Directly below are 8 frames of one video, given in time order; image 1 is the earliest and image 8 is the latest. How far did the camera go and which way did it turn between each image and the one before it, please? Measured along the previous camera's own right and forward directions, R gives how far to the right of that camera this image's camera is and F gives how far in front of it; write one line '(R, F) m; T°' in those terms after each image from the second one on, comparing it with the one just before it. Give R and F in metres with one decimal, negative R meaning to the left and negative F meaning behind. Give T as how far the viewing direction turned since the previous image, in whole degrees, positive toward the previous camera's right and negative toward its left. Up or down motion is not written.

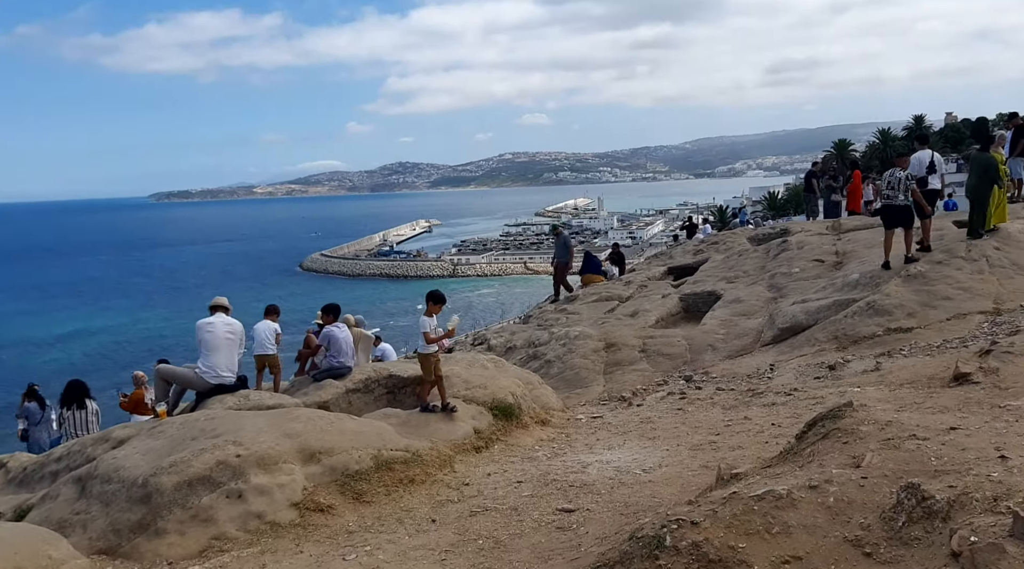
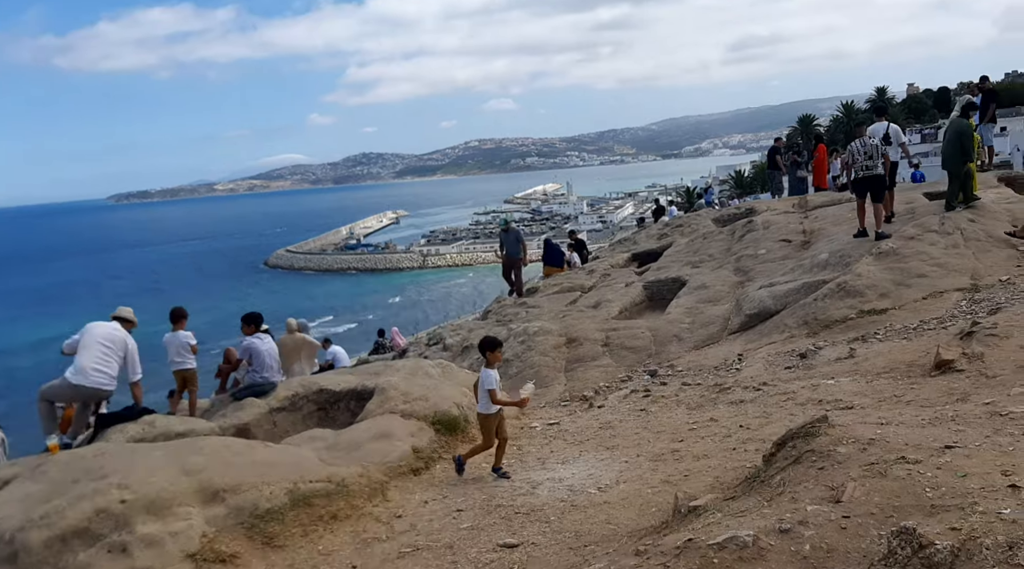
(+0.3, +0.7) m; +2°
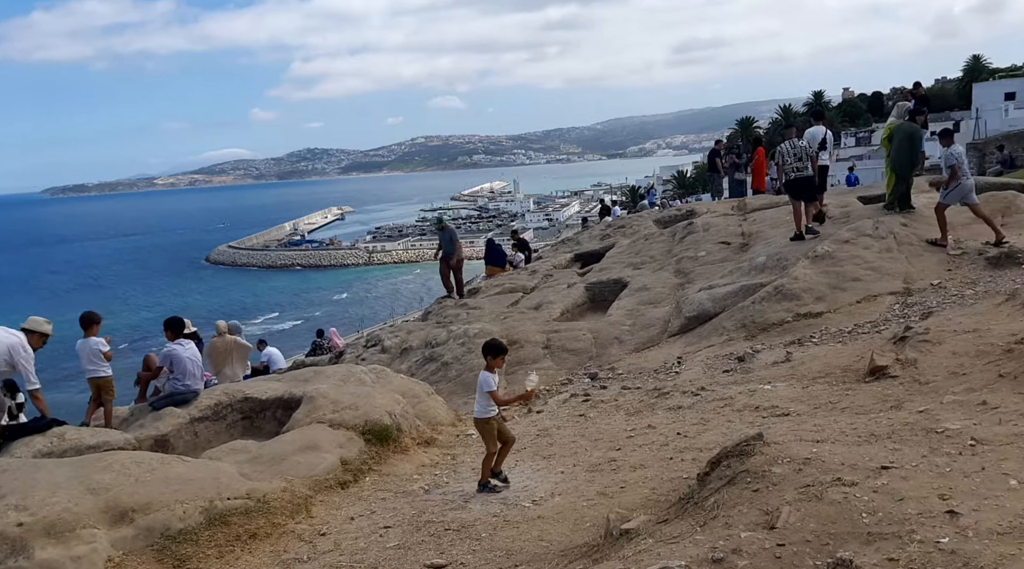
(+0.1, +0.2) m; +4°
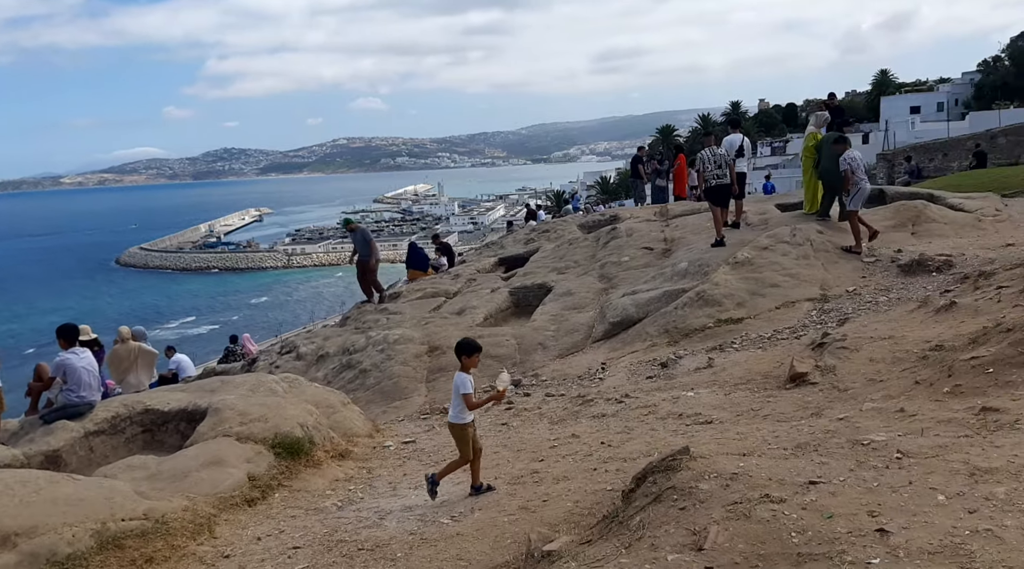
(0.0, +0.2) m; +5°
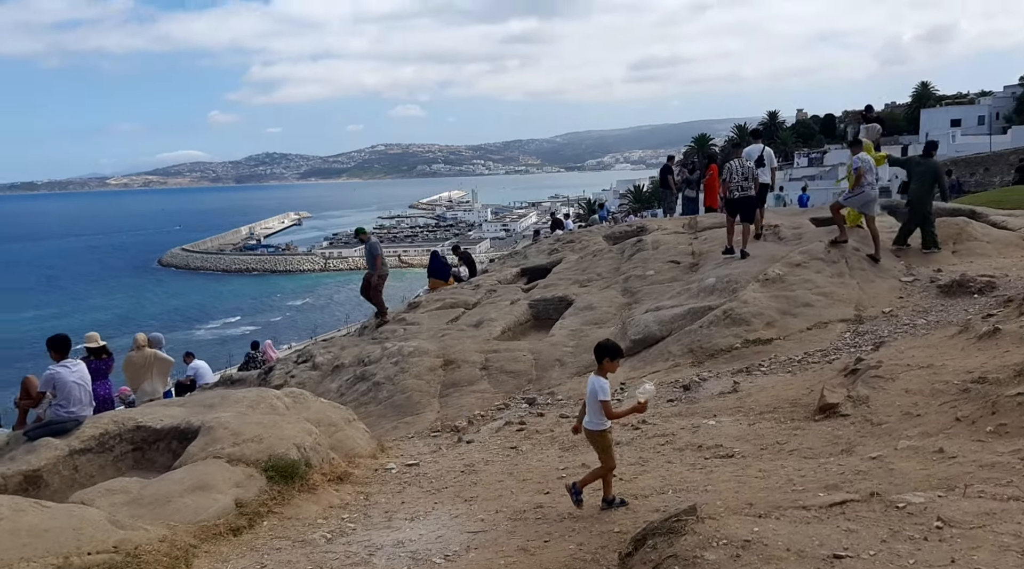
(+0.2, +0.4) m; -2°
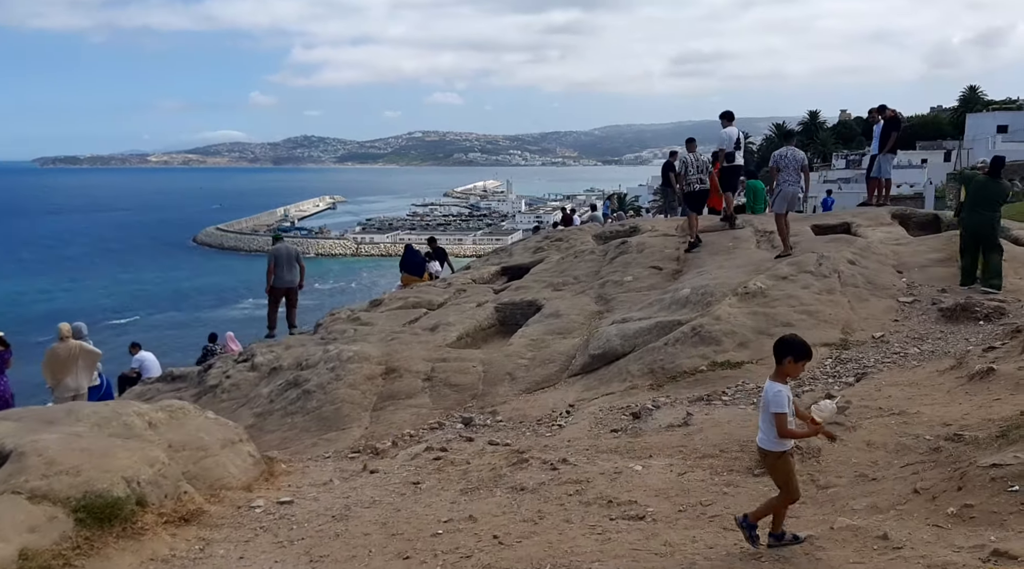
(+1.0, +1.1) m; -2°
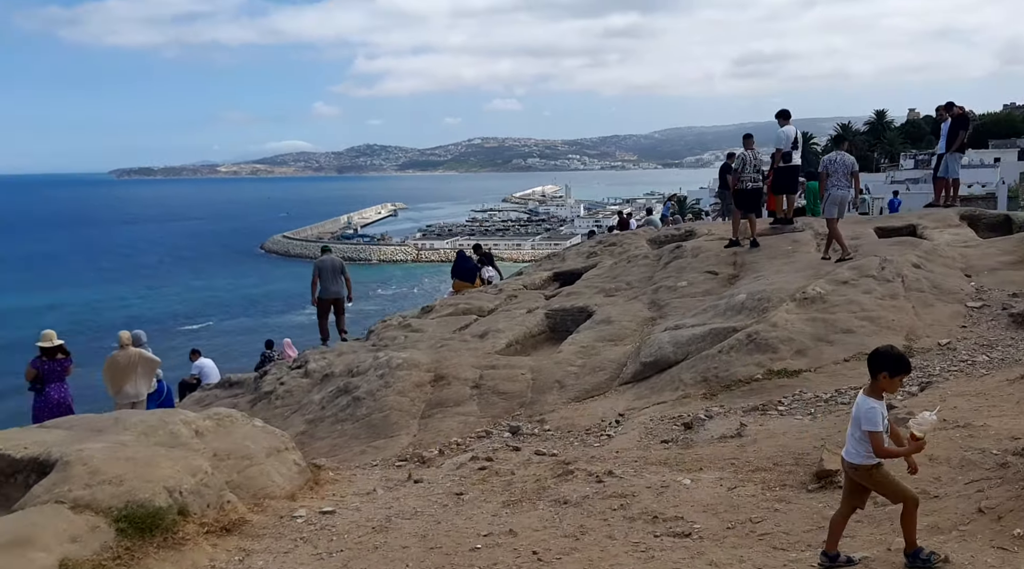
(+0.1, +0.1) m; -4°
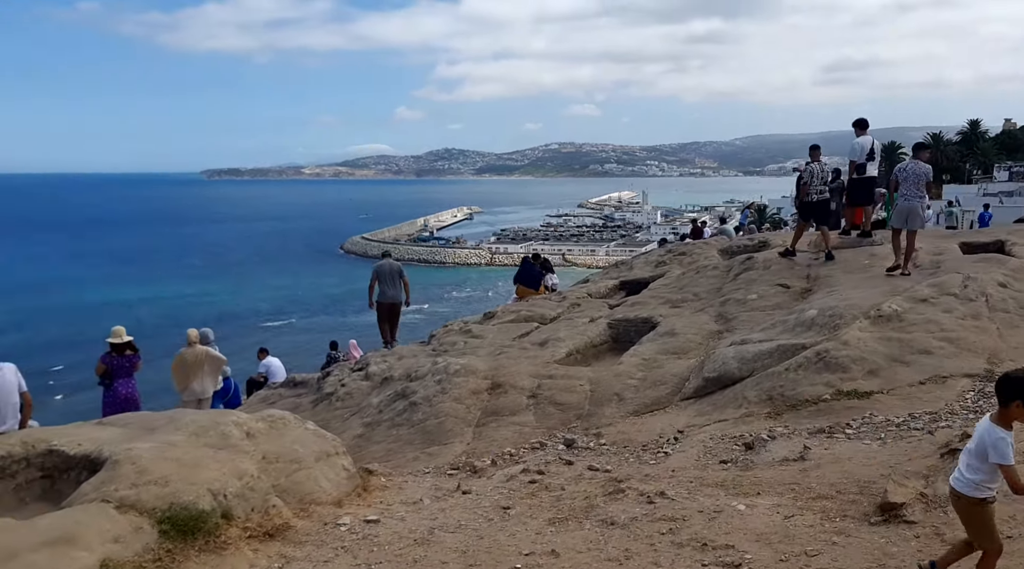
(+0.2, +0.2) m; -5°
